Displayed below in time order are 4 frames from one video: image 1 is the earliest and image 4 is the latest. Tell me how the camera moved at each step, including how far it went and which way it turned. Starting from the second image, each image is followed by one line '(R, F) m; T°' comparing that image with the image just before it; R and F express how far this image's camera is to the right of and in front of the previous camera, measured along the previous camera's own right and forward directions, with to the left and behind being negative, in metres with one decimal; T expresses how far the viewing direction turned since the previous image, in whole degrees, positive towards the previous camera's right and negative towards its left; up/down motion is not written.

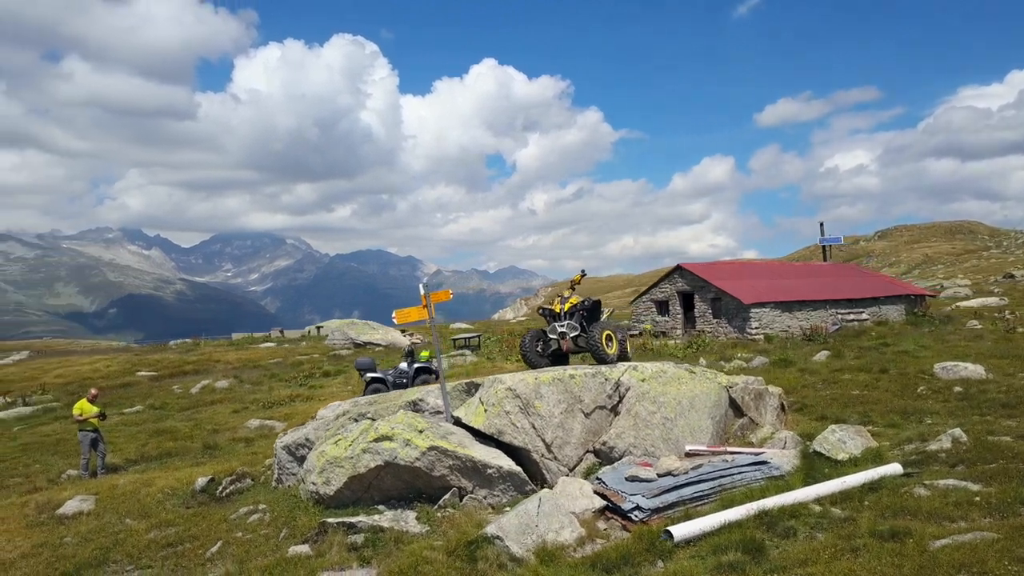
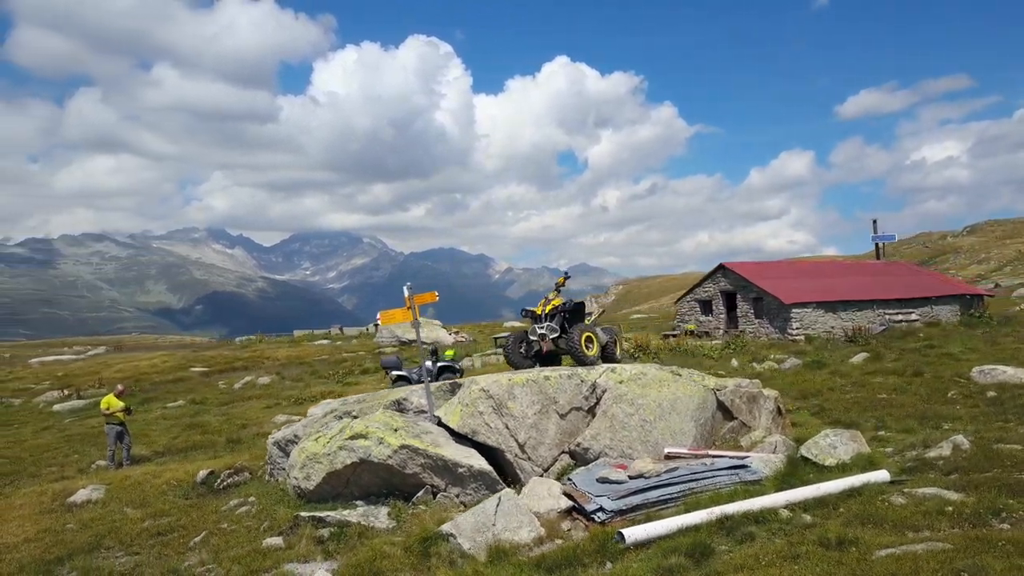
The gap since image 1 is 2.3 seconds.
(+1.5, -0.1) m; -4°
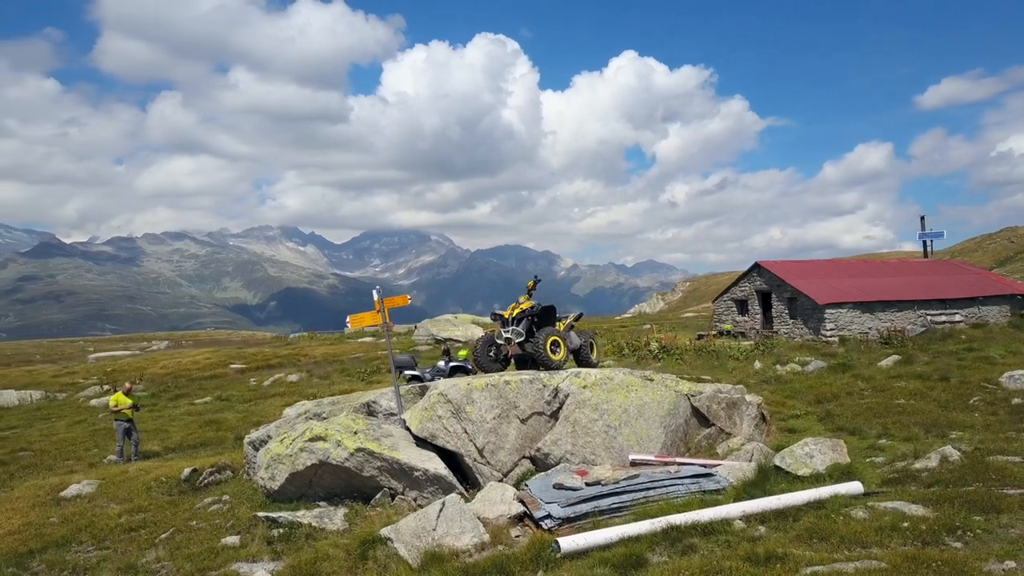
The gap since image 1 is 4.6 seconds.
(+1.7, +0.1) m; -4°
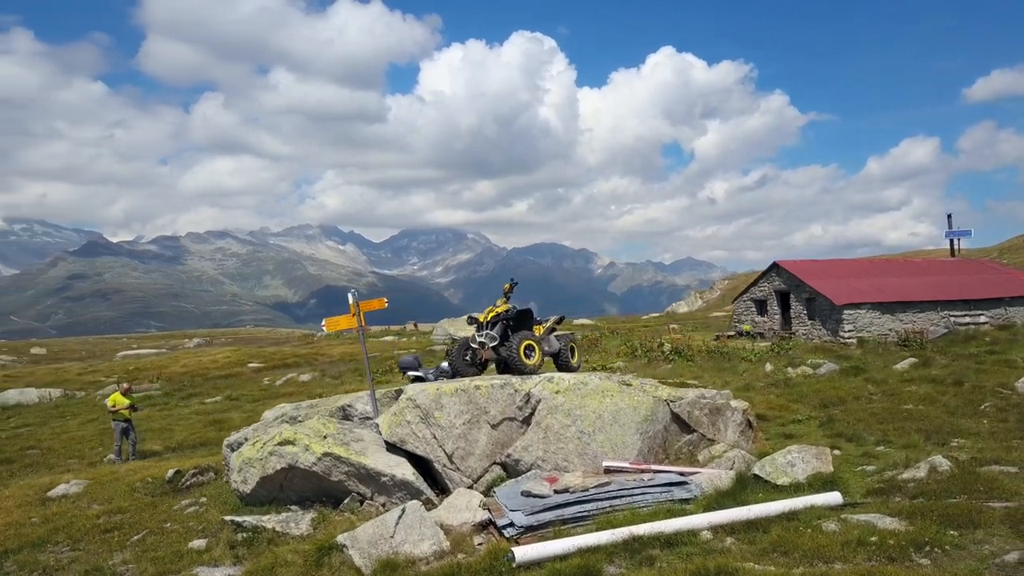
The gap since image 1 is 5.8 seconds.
(+1.1, +0.2) m; -2°
